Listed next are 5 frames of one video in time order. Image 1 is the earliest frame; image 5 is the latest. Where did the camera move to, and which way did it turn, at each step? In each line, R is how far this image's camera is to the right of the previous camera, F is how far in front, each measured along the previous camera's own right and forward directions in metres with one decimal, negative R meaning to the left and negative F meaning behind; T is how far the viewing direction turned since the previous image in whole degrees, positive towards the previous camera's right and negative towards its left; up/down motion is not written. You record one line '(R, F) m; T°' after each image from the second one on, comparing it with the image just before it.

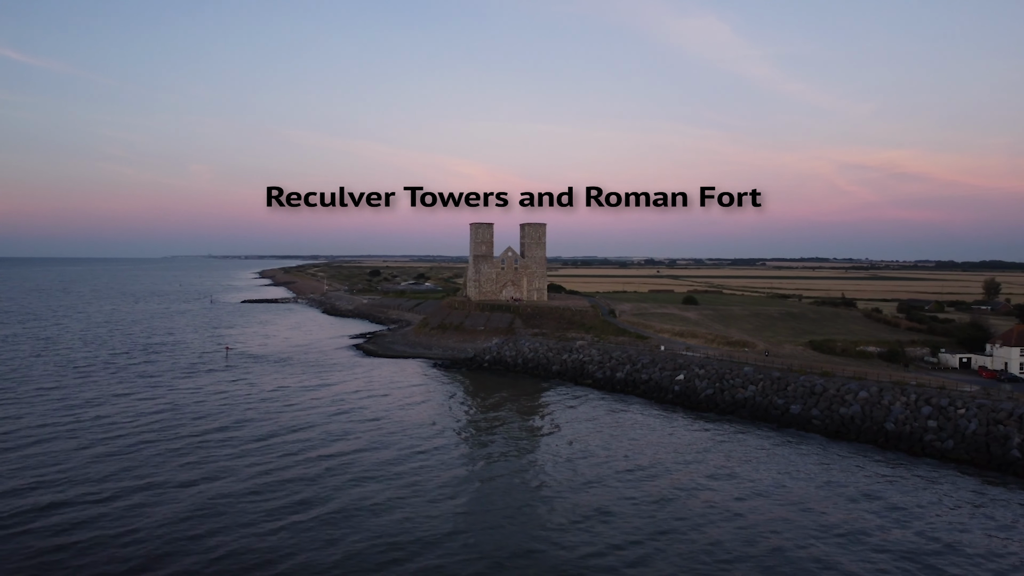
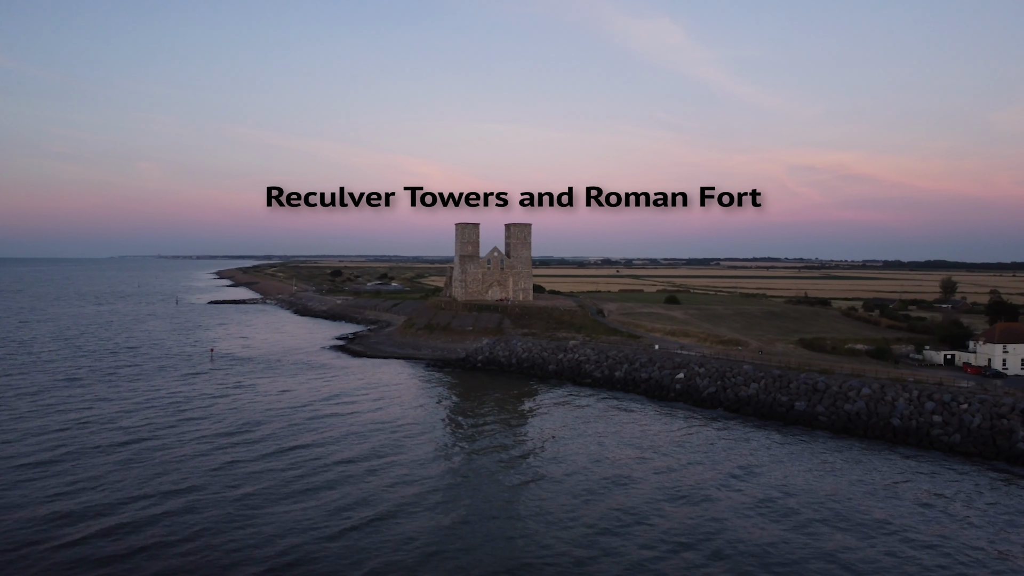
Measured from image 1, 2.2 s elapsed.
(-1.4, +0.1) m; +3°
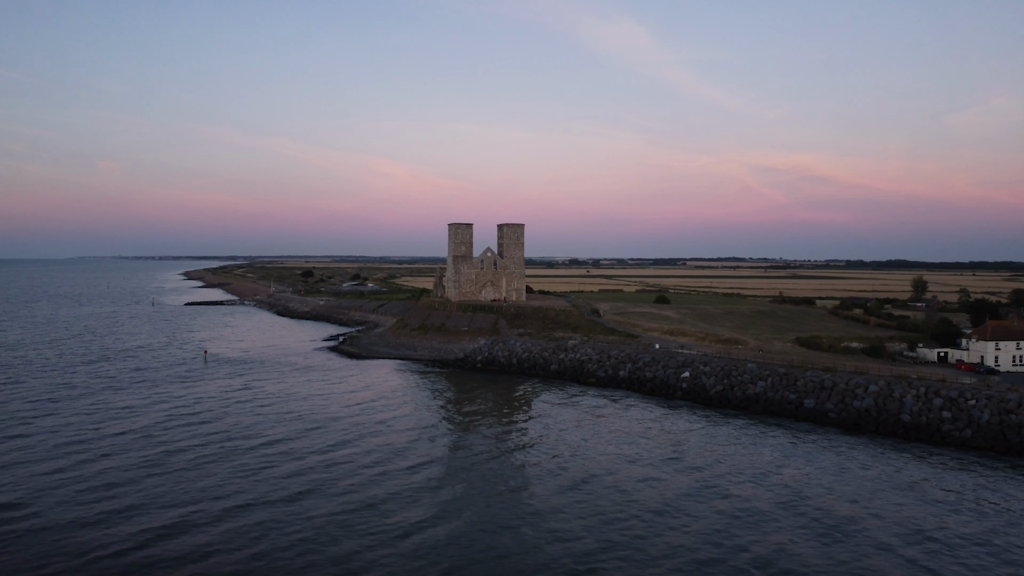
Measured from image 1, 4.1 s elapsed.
(-1.2, 0.0) m; +2°
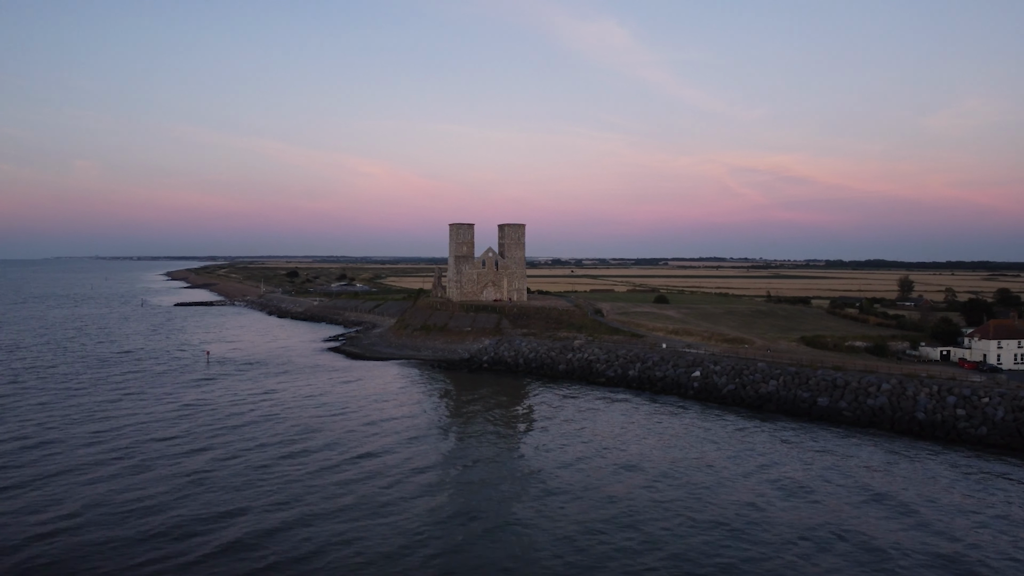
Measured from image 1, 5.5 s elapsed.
(-1.0, -0.1) m; +1°
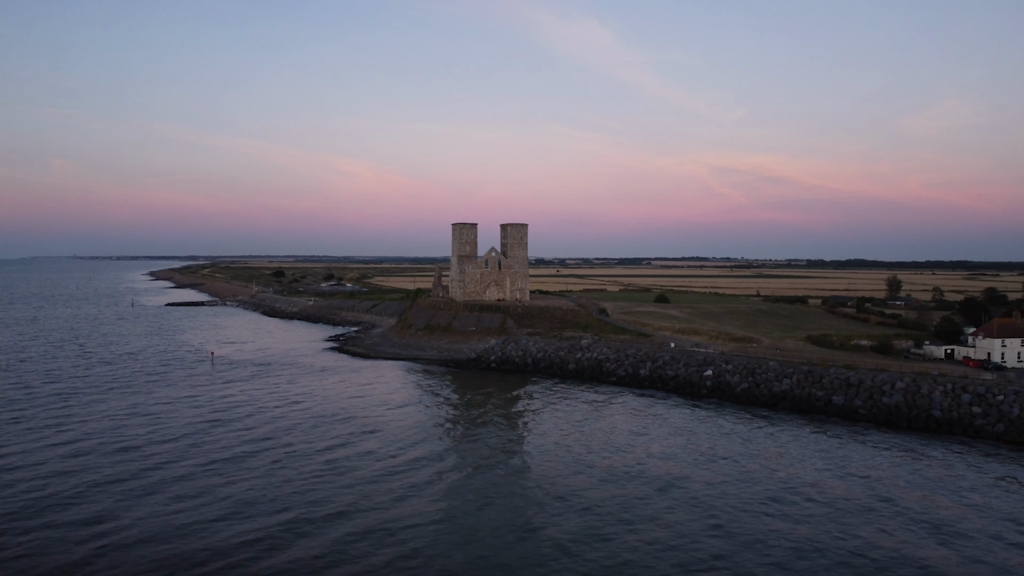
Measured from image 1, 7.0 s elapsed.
(-1.1, -0.1) m; +1°
